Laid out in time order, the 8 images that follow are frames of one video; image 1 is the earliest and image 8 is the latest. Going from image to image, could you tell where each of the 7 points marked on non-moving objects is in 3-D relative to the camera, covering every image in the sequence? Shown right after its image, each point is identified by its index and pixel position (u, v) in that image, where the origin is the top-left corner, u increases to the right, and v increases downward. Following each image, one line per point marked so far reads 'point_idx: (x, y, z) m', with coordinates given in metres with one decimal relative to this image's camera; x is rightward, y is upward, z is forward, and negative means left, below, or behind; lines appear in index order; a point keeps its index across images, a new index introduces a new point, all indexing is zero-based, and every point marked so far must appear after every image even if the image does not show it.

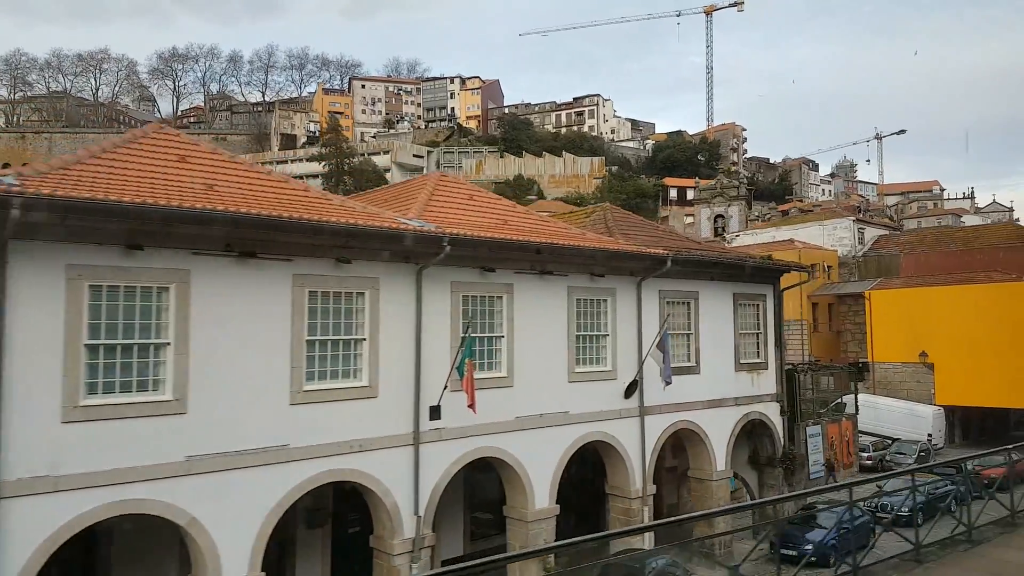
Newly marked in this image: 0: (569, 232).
0: (+1.1, +1.2, +14.9) m
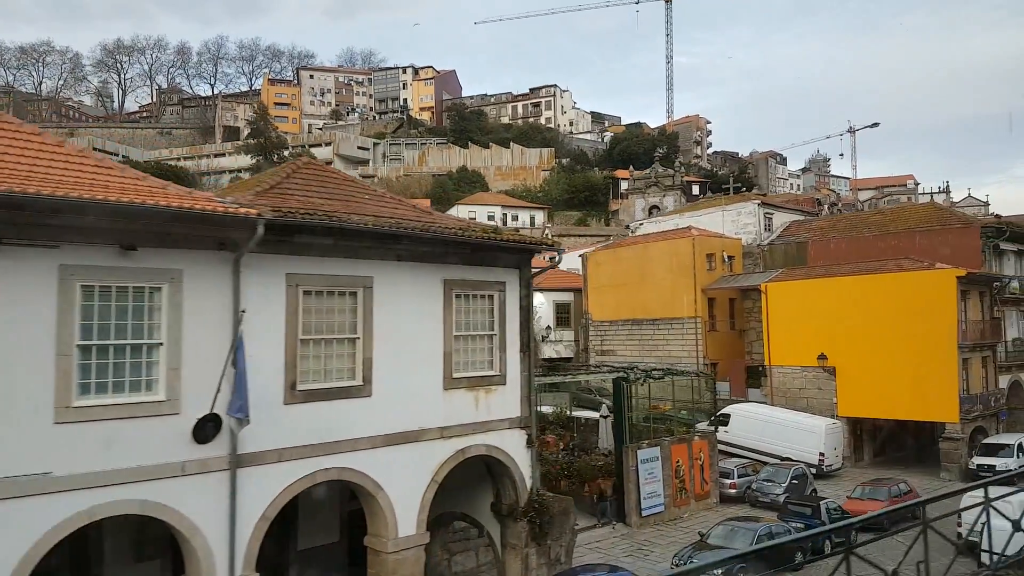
0: (-5.1, +1.4, +9.8) m
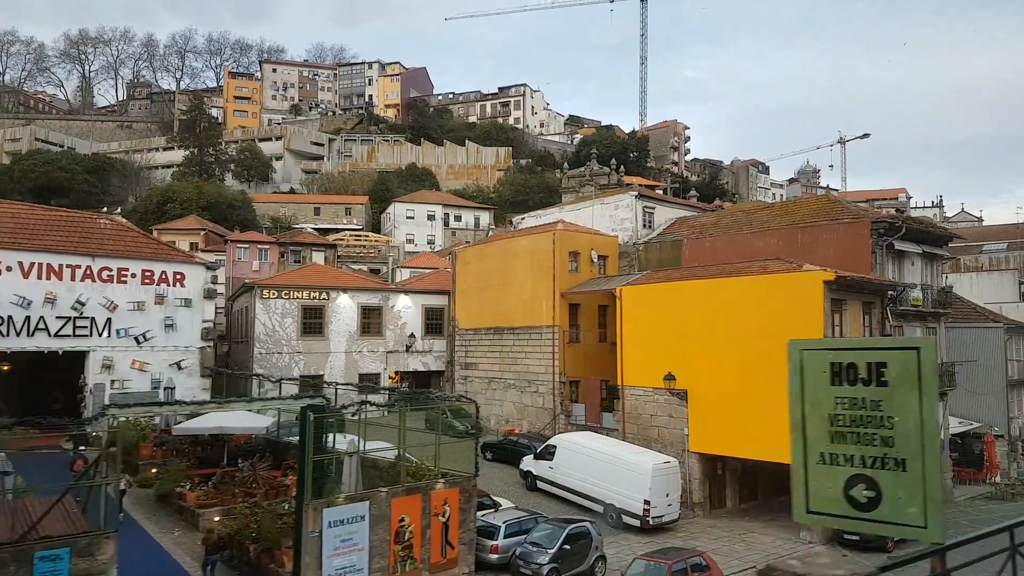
0: (-11.8, +1.8, +4.6) m
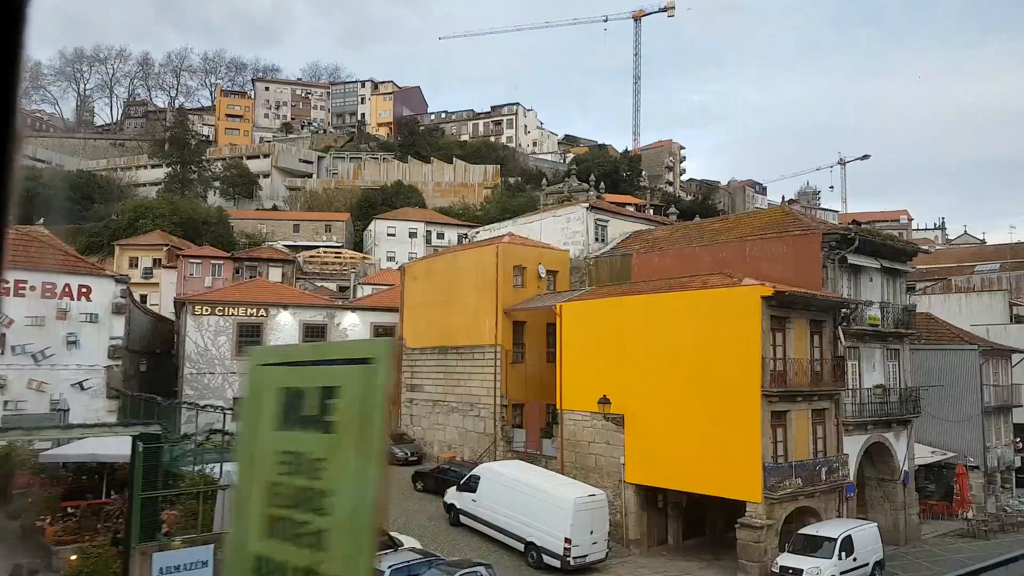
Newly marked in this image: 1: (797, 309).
0: (-14.2, +2.0, +3.0) m
1: (+7.3, -0.5, +18.7) m
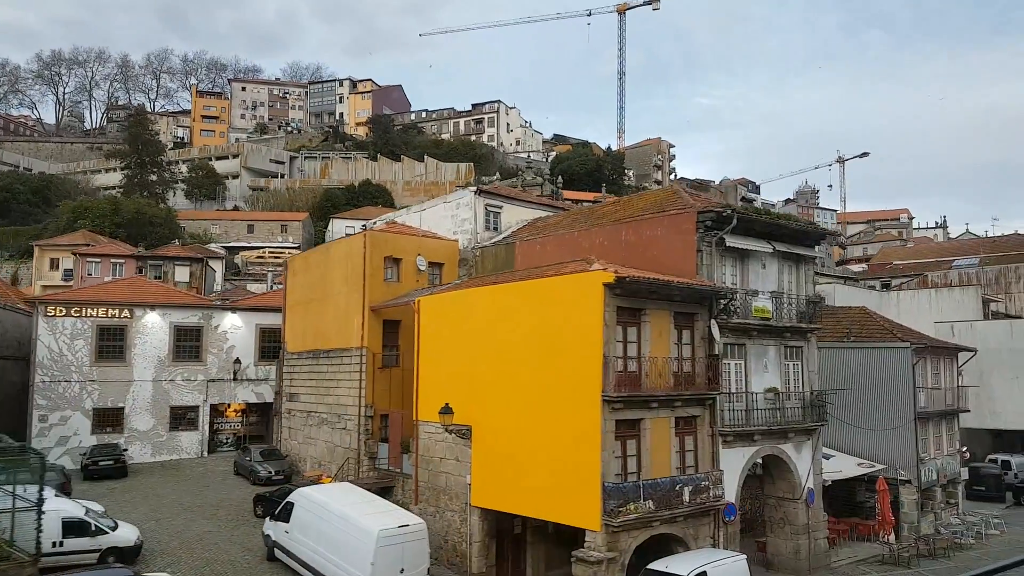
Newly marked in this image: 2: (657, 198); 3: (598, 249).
0: (-18.5, +2.1, +0.2) m
1: (+3.1, -0.2, +15.7) m
2: (+3.9, +2.4, +19.5) m
3: (+2.3, +1.0, +19.4) m
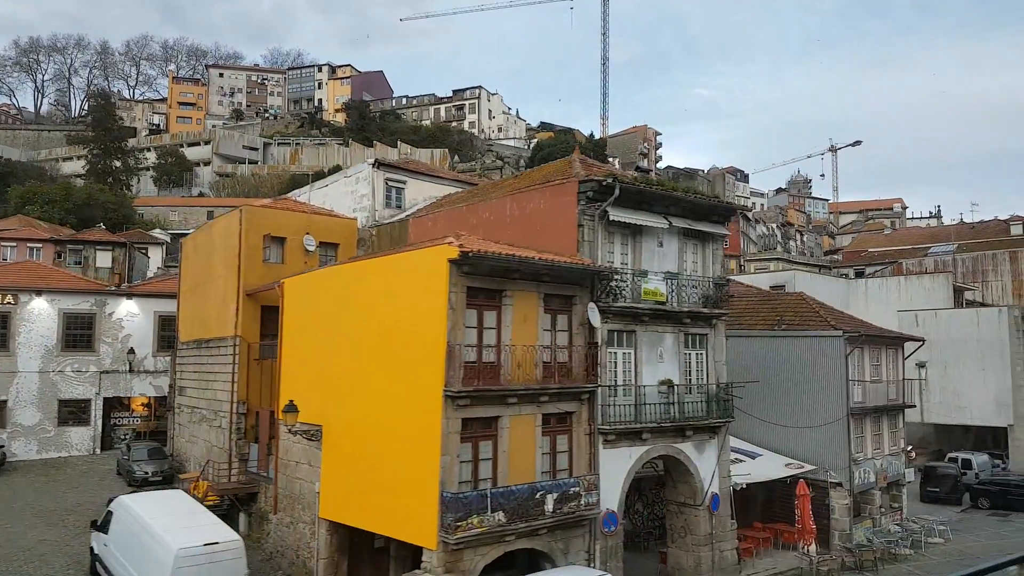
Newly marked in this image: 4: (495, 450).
0: (-21.5, +2.4, -1.9) m
1: (+0.1, +0.2, +13.6) m
2: (+0.9, +2.9, +17.4) m
3: (-0.7, +1.5, +17.3) m
4: (-0.3, -2.9, +13.0) m
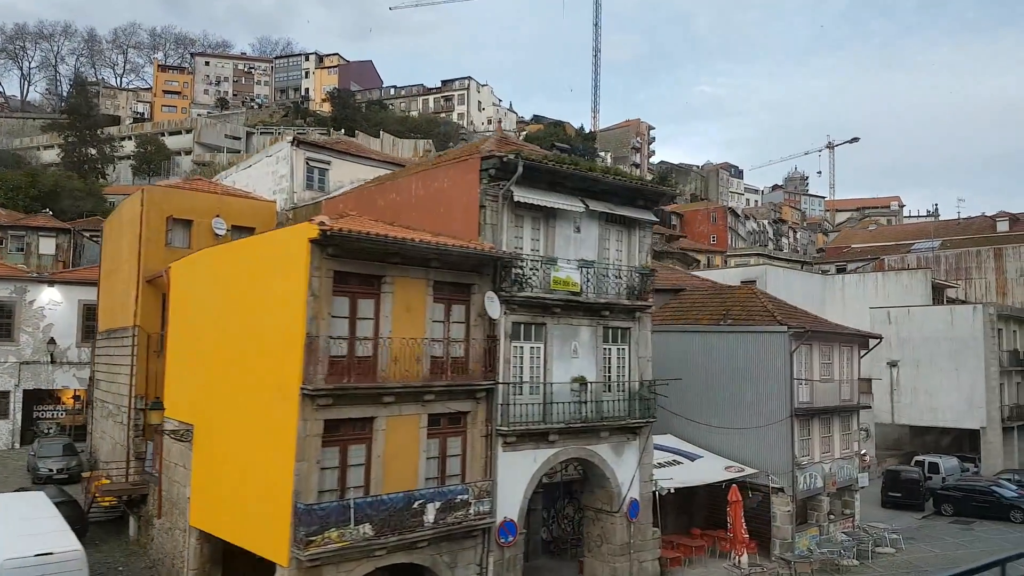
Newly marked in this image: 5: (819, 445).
0: (-23.4, +2.7, -3.3) m
1: (-1.8, +0.4, +12.3) m
2: (-1.0, +3.1, +16.0) m
3: (-2.6, +1.8, +15.9) m
4: (-2.3, -2.7, +11.7) m
5: (+8.2, -4.2, +19.5) m
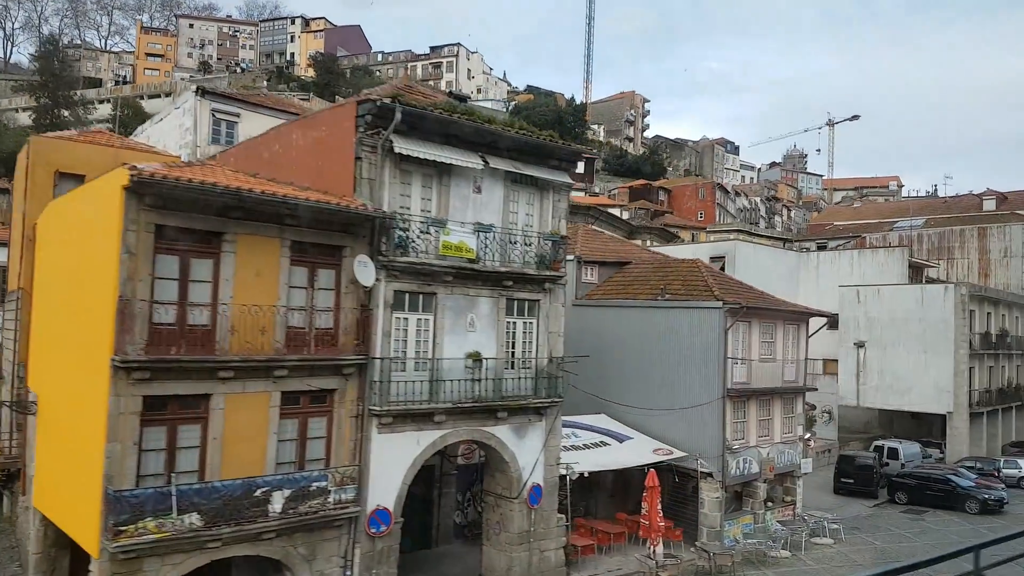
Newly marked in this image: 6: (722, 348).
0: (-25.3, +3.1, -4.8) m
1: (-3.8, +1.0, +10.9) m
2: (-3.0, +3.8, +14.6) m
3: (-4.6, +2.5, +14.5) m
4: (-4.3, -2.1, +10.4) m
5: (+6.2, -3.6, +18.4) m
6: (+4.9, -1.4, +17.1) m
